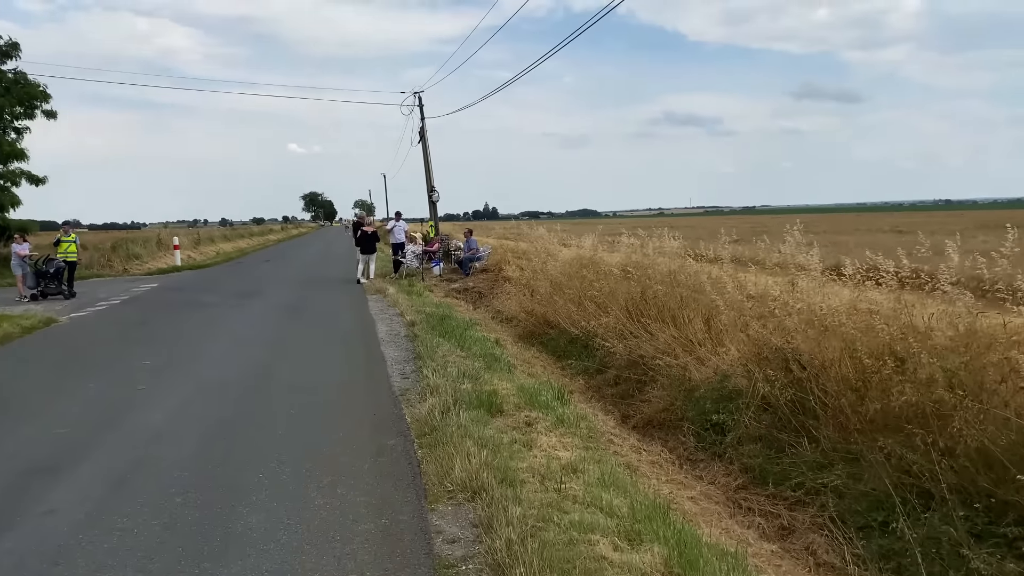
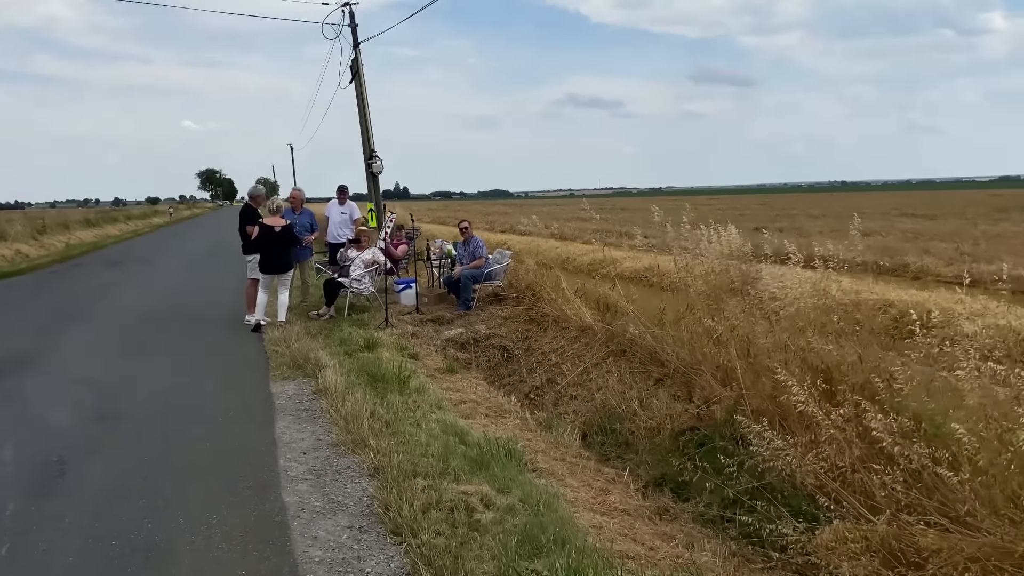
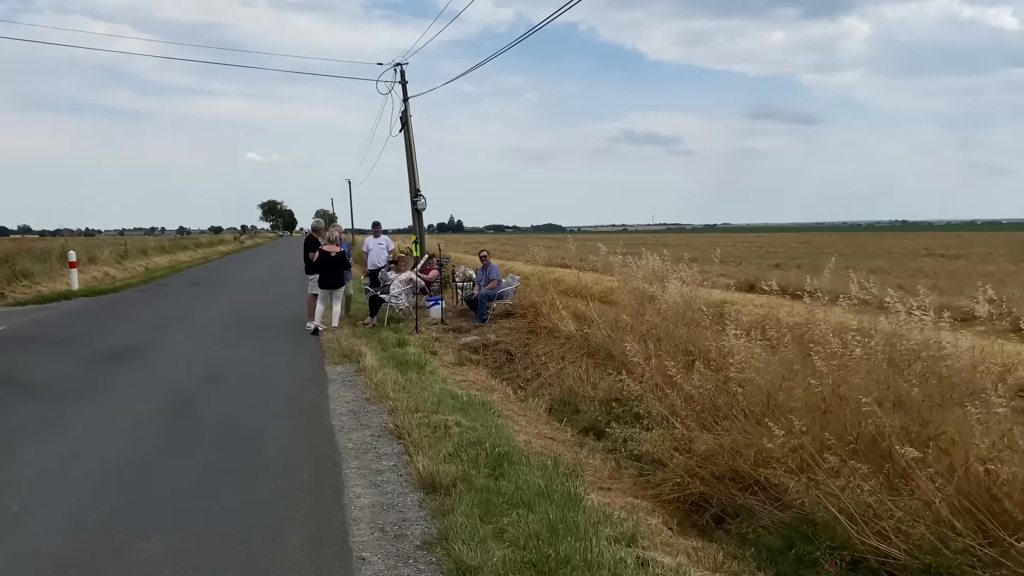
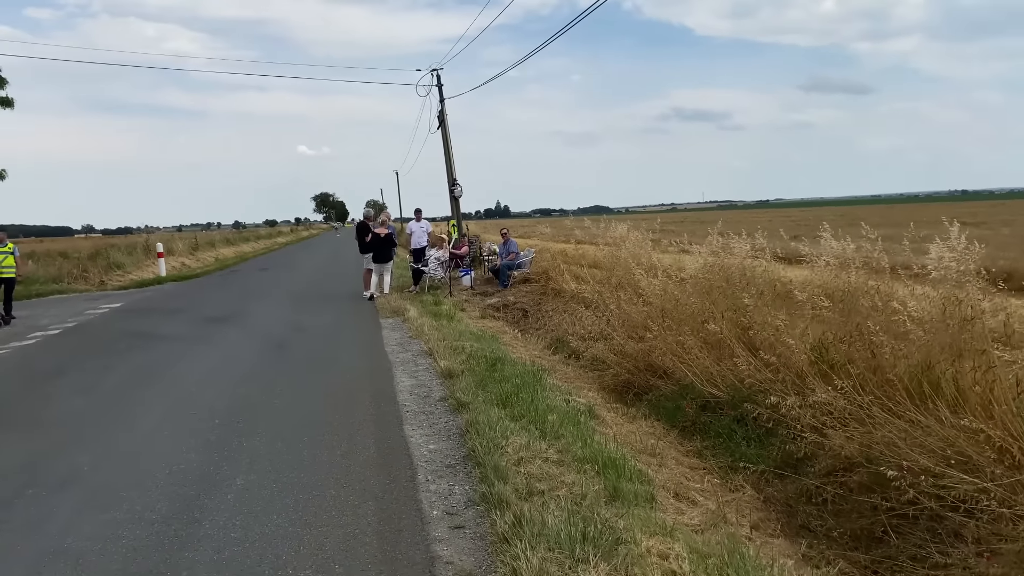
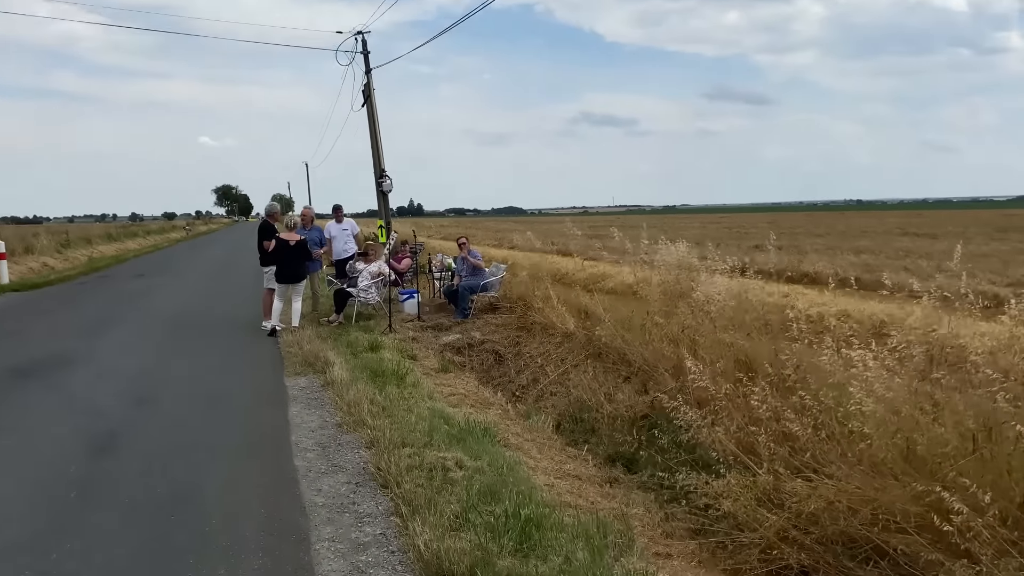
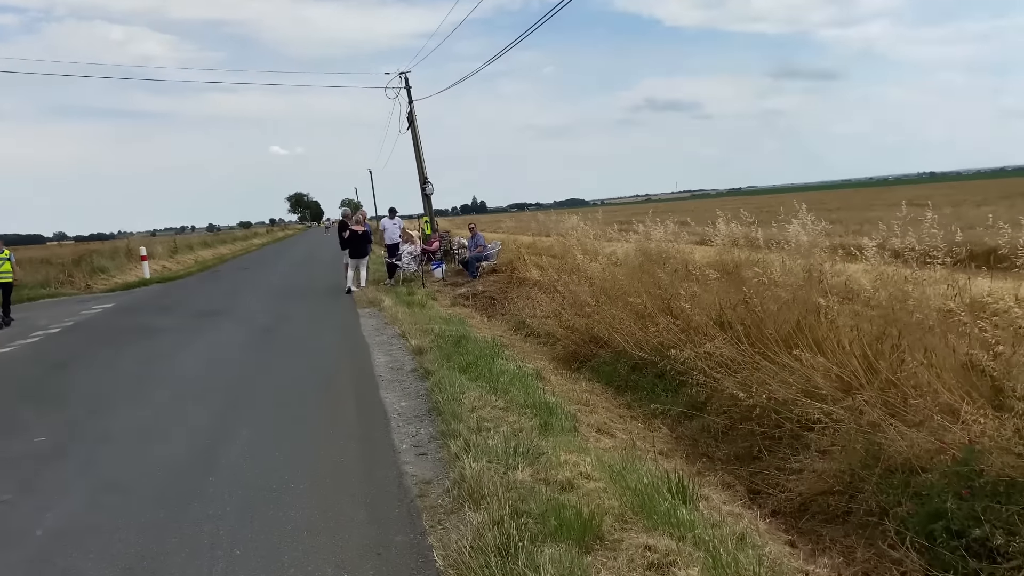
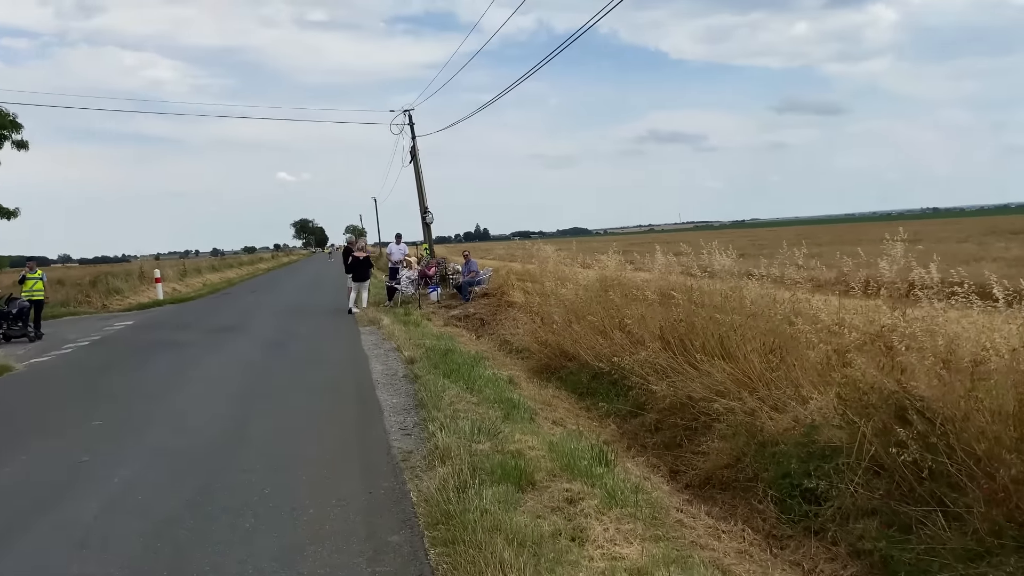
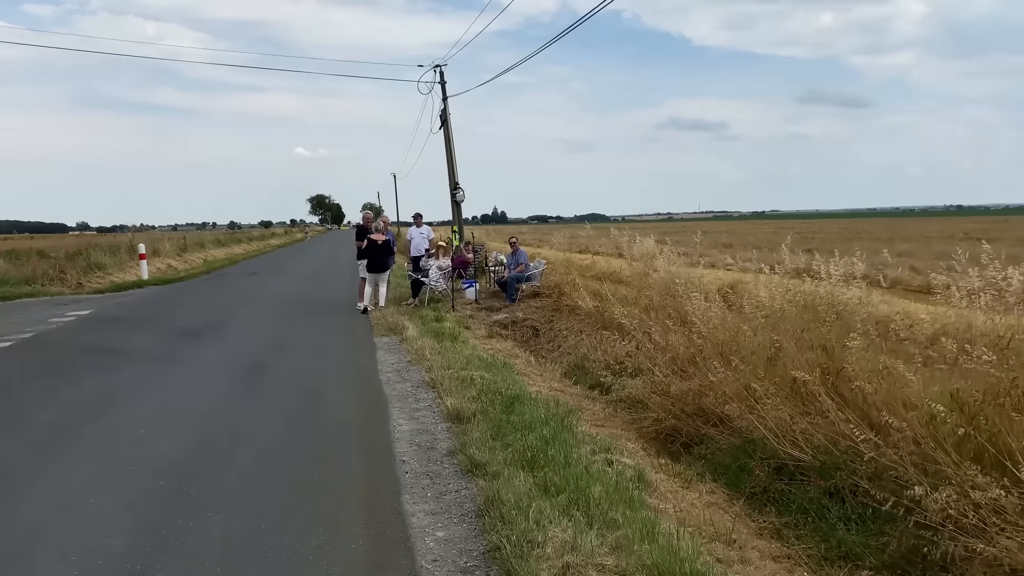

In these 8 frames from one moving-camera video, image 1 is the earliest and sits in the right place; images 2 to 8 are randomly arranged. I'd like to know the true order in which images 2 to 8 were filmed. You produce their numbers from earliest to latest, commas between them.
7, 6, 4, 8, 3, 5, 2
